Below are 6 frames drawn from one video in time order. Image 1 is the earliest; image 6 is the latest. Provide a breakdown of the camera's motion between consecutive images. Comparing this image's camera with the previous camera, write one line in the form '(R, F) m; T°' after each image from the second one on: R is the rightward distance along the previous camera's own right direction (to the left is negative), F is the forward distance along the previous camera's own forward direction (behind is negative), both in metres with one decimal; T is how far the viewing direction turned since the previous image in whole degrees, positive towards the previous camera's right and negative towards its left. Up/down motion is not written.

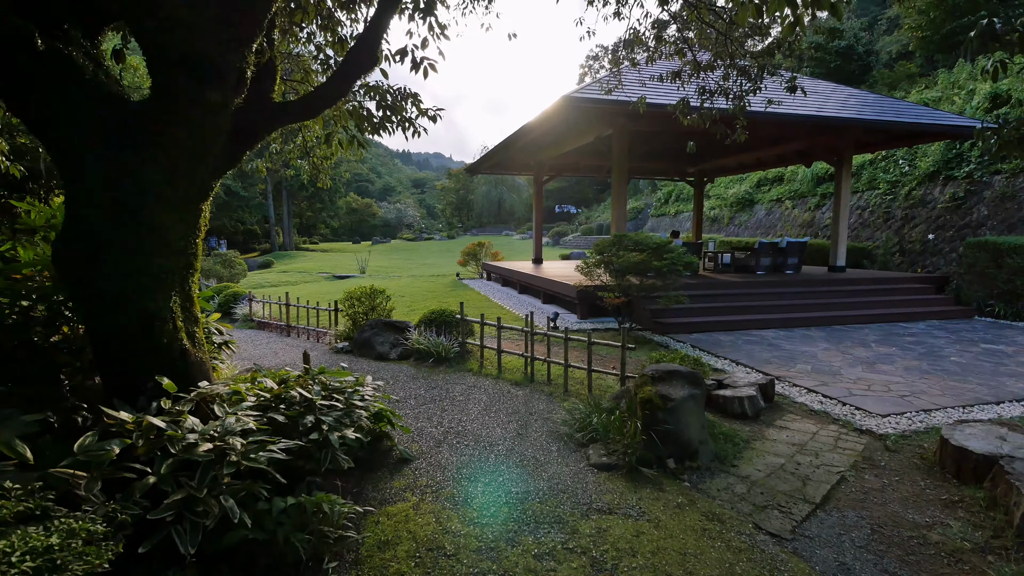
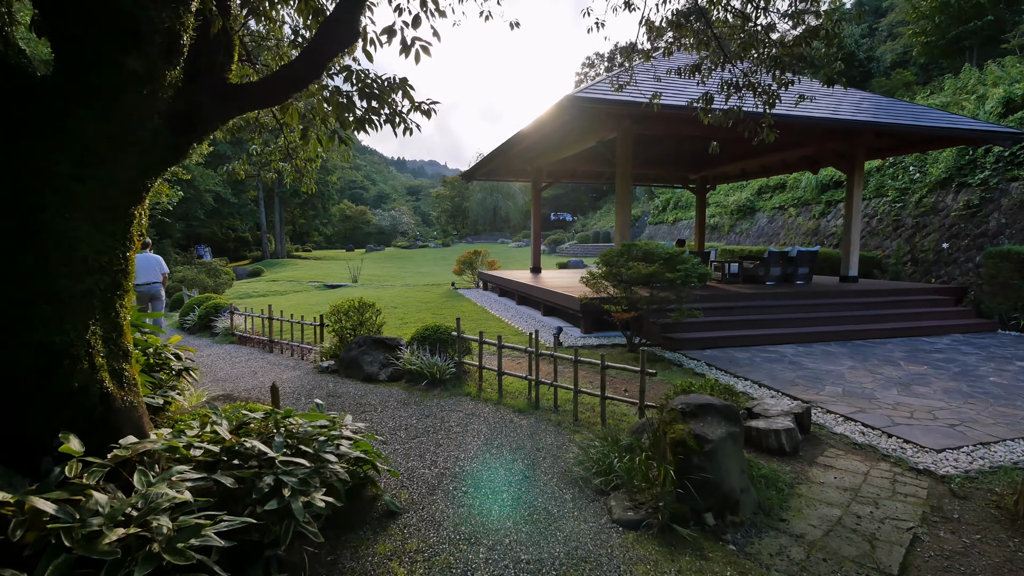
(-0.1, +0.4) m; +1°
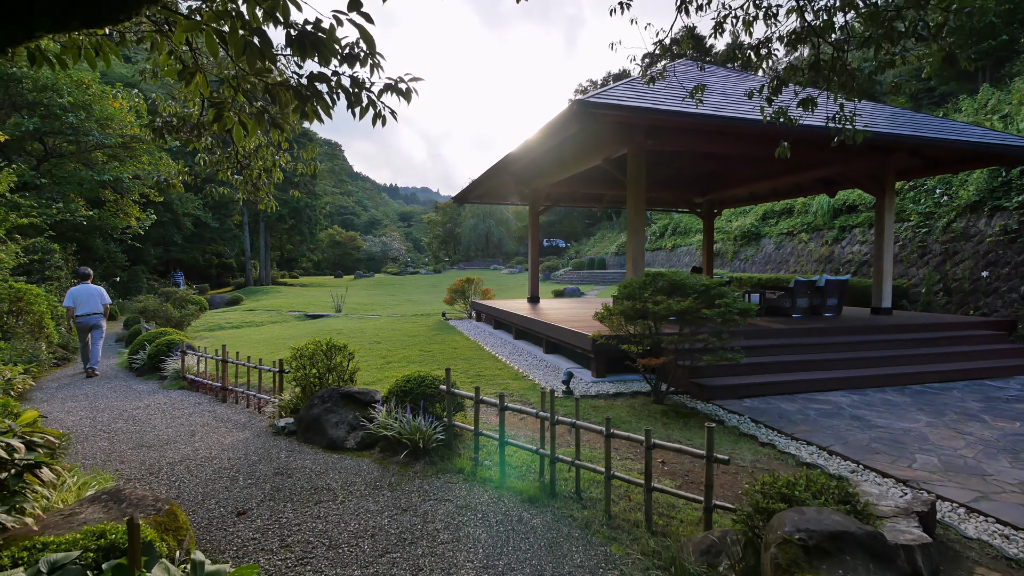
(-0.1, +0.8) m; +1°
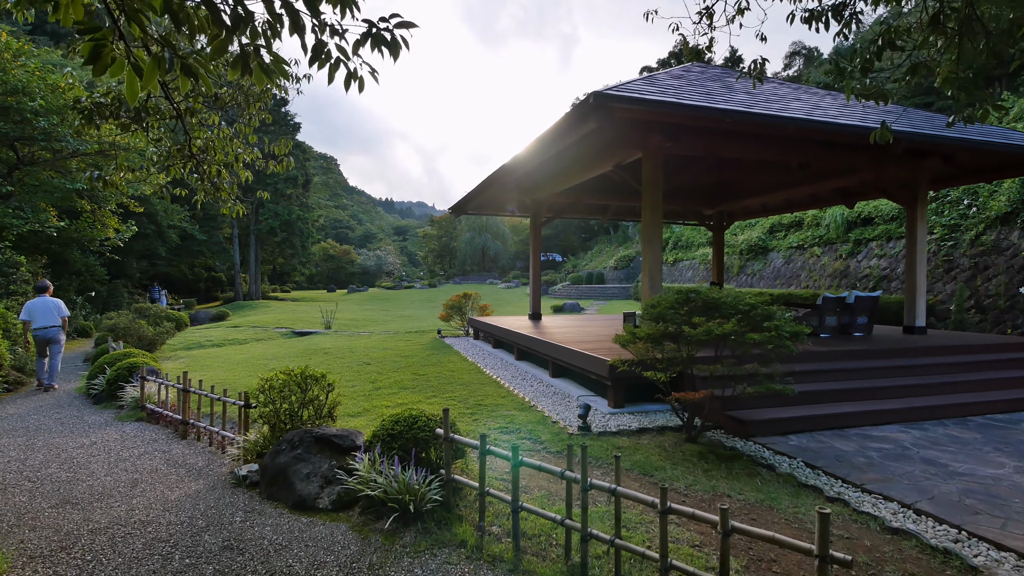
(-0.1, +0.6) m; +1°
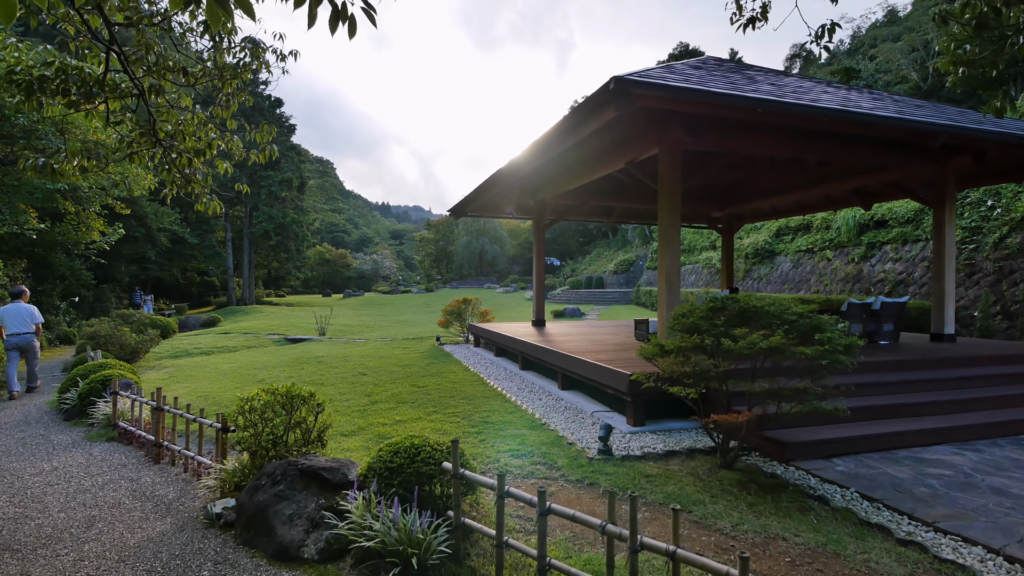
(-0.1, +0.4) m; 0°
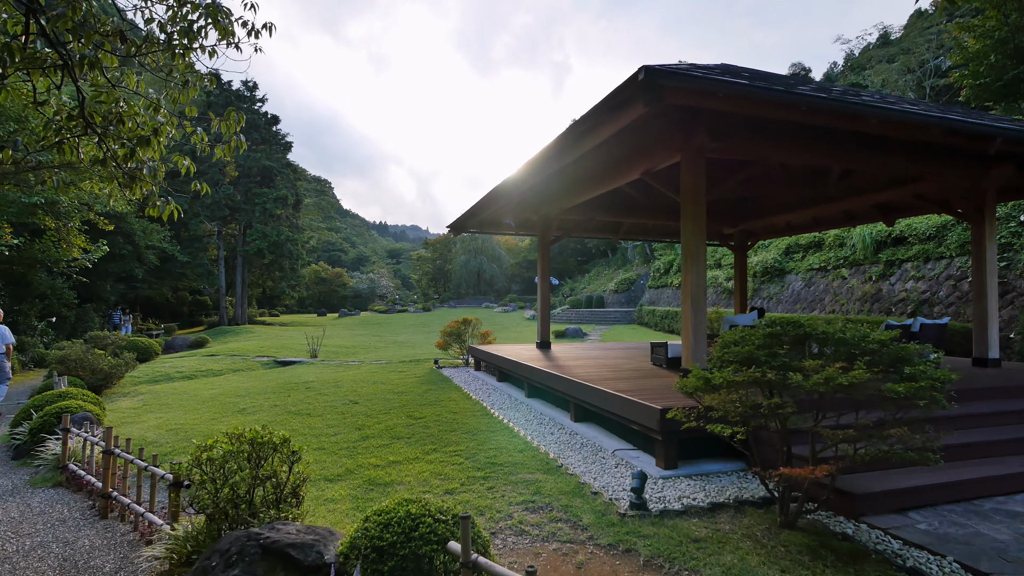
(-0.1, +0.5) m; 0°
